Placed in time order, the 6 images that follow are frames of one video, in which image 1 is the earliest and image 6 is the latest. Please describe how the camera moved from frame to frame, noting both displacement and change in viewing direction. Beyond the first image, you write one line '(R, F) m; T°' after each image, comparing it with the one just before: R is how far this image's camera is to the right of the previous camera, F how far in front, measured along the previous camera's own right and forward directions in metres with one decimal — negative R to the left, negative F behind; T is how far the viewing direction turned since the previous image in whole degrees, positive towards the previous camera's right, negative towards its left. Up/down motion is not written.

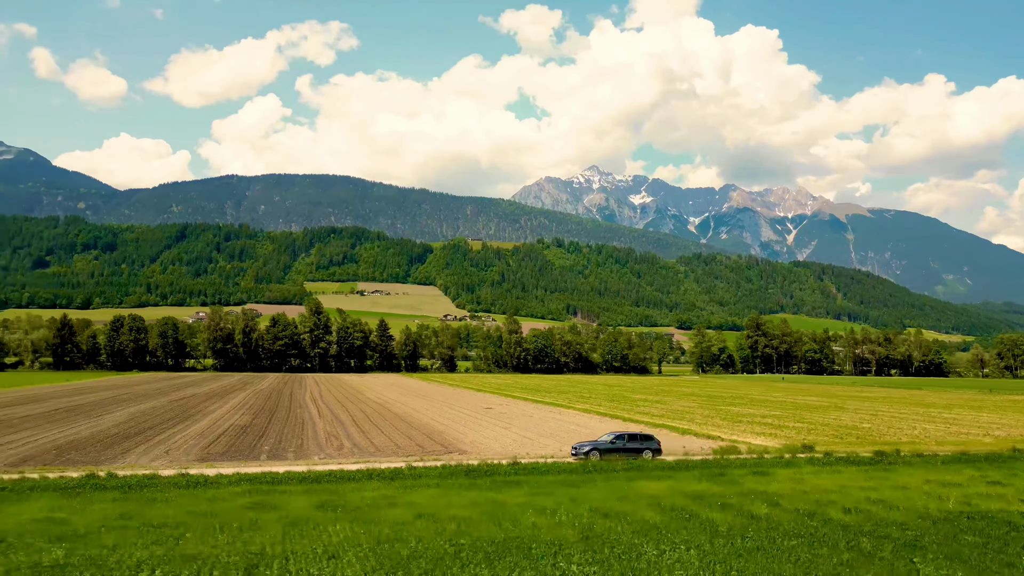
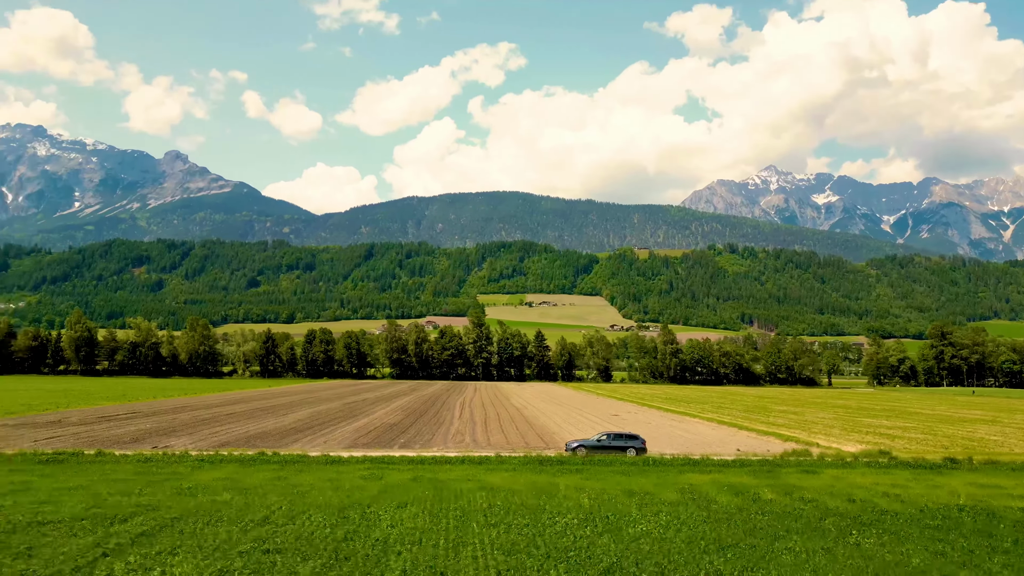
(+3.7, -3.9) m; -13°
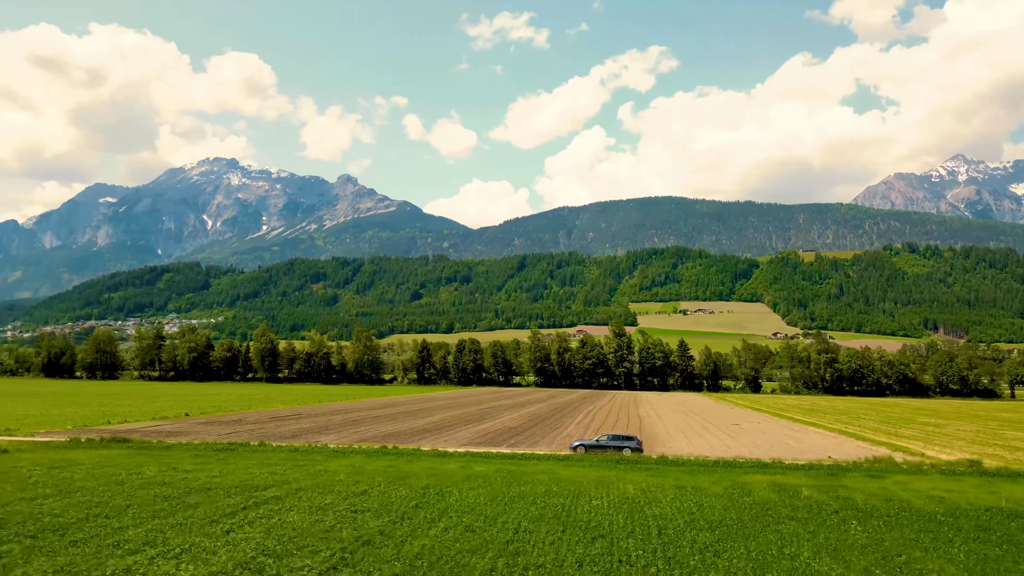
(+3.0, -3.2) m; -12°
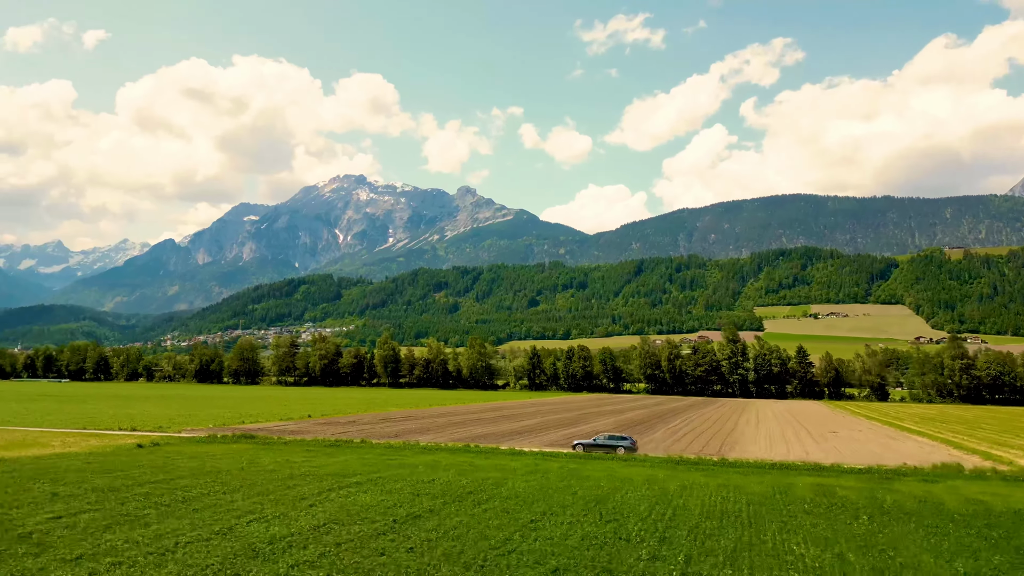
(+2.4, -2.5) m; -9°
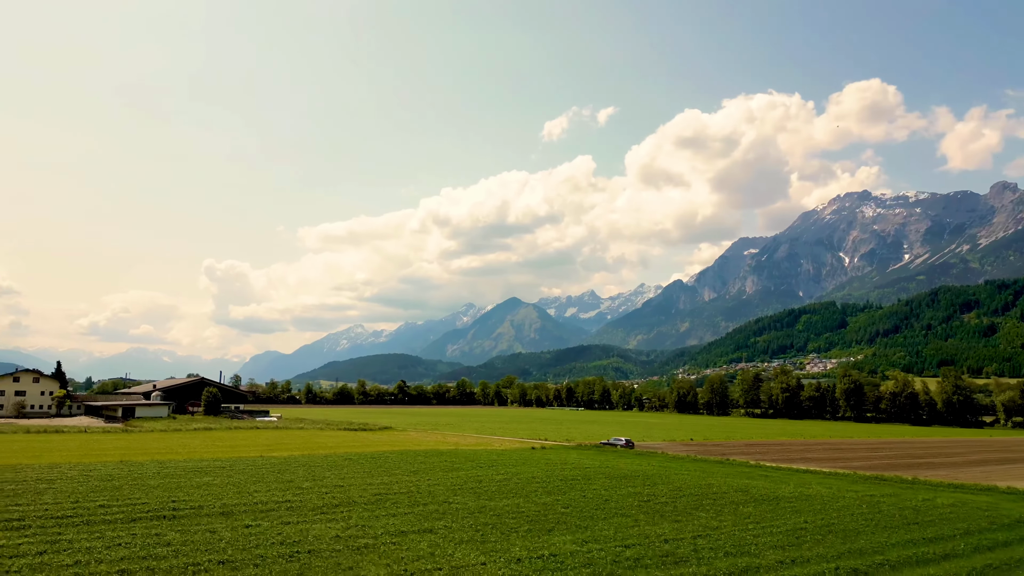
(+15.8, -9.4) m; -38°
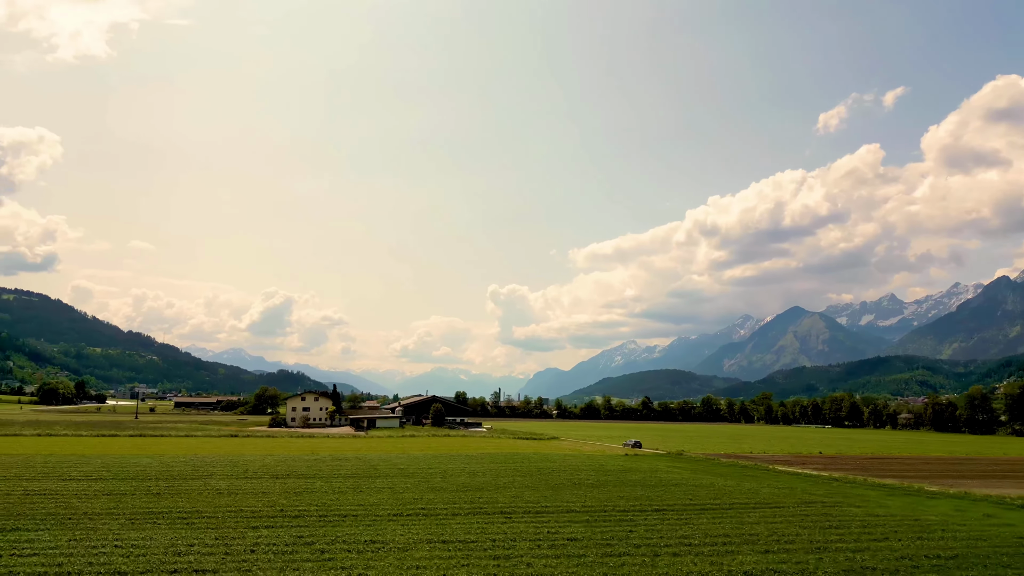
(+15.0, -9.5) m; -21°
